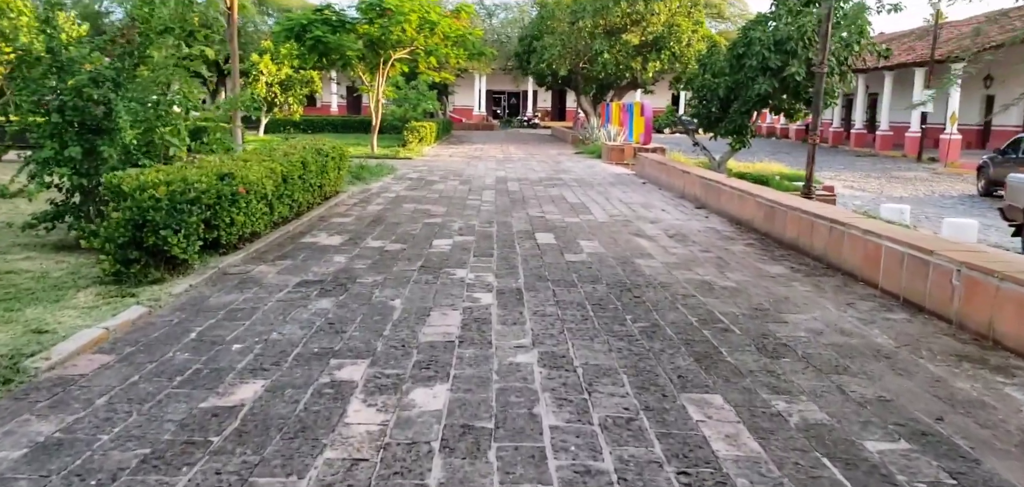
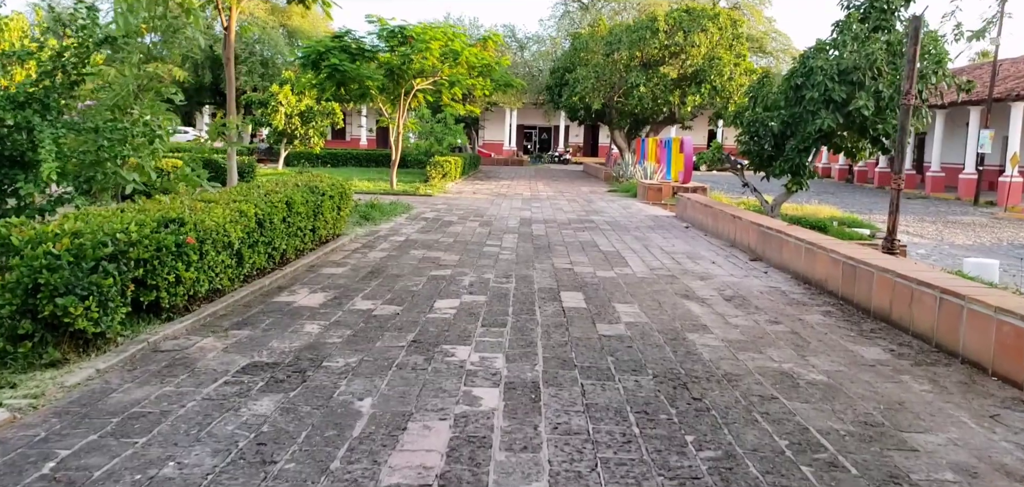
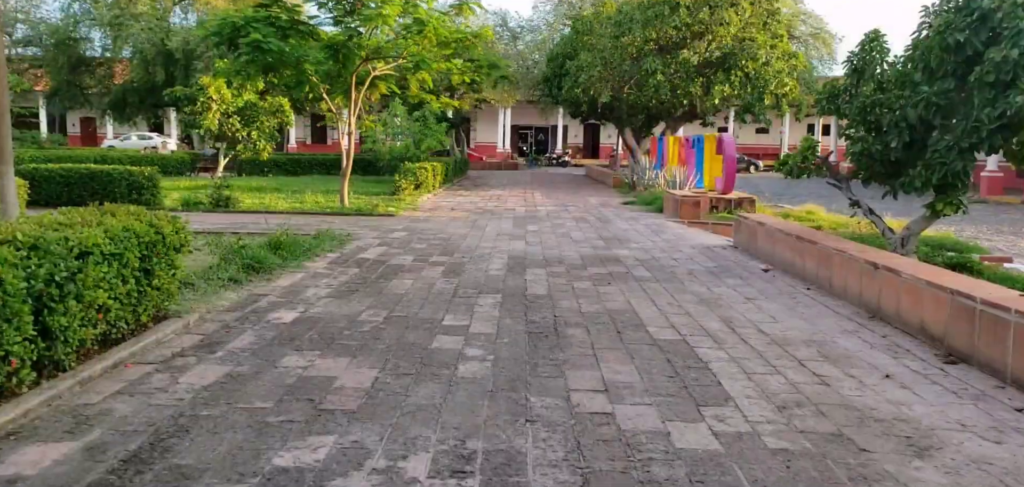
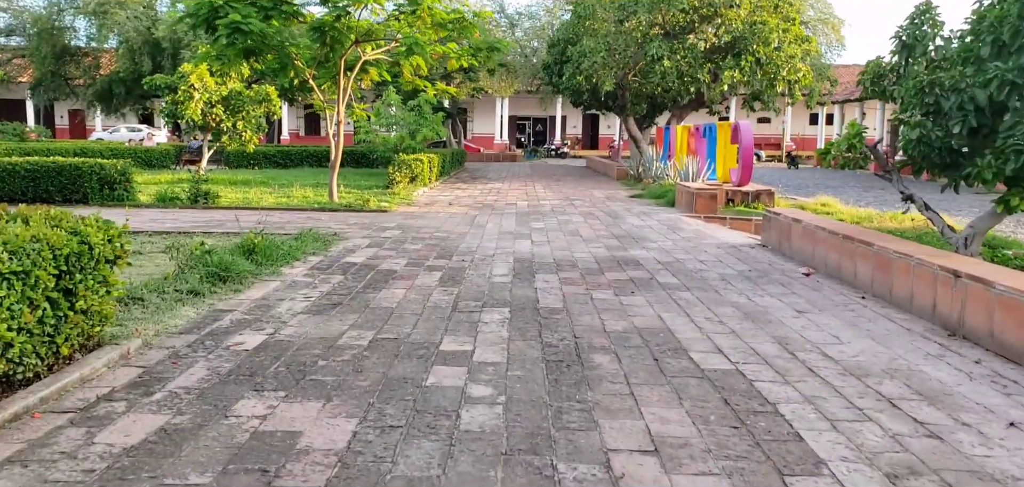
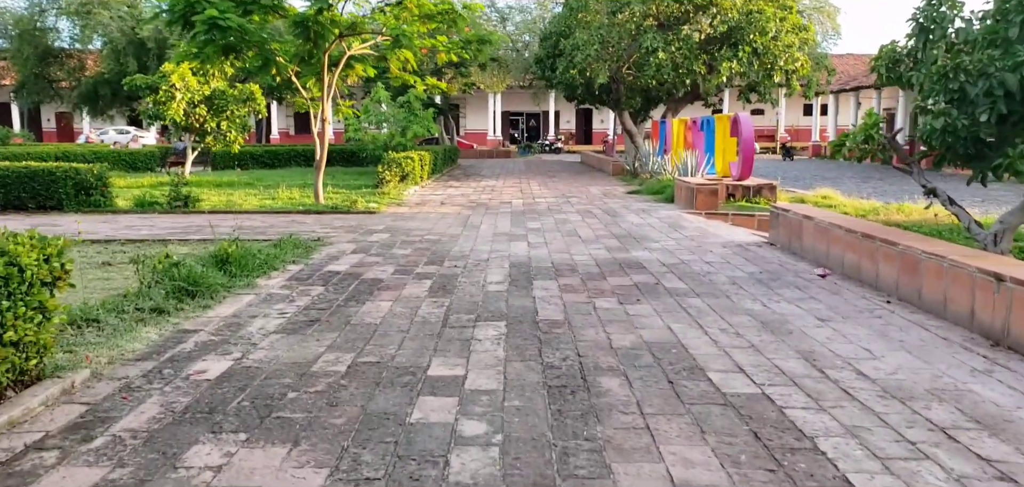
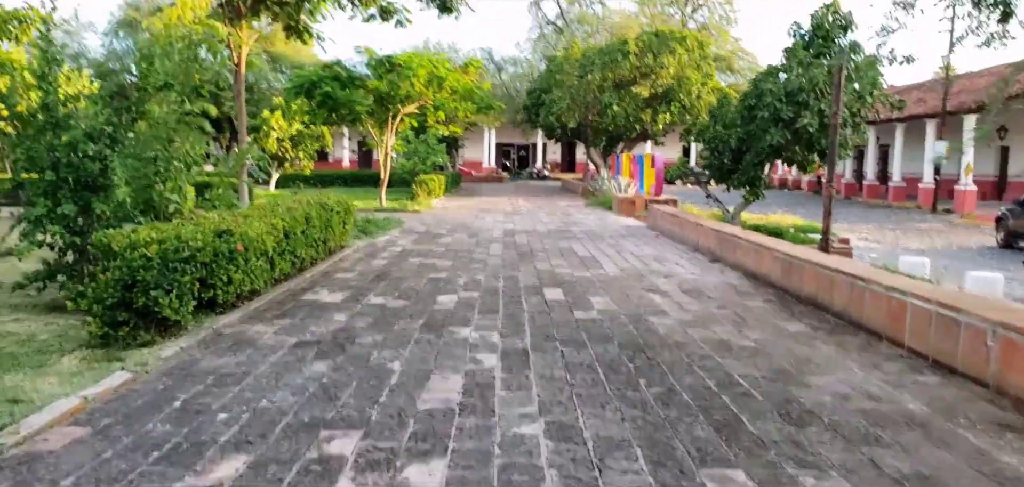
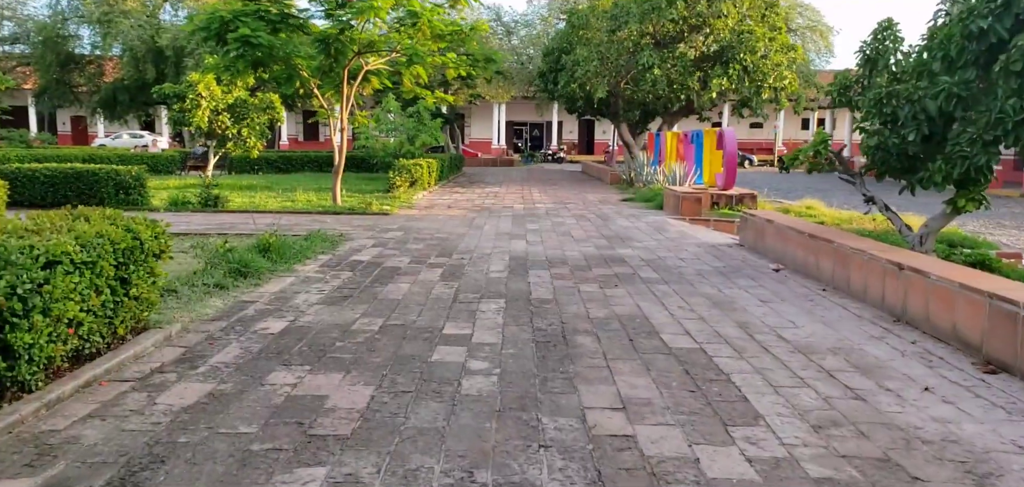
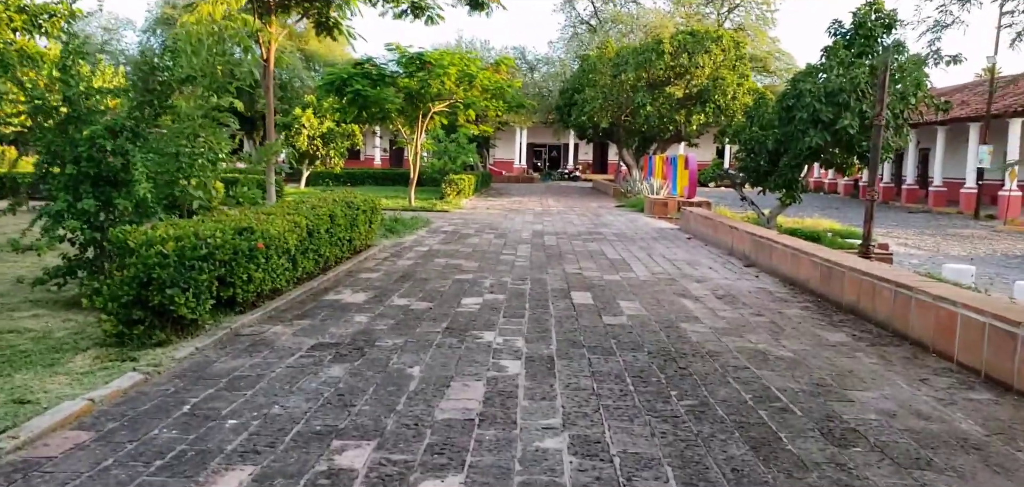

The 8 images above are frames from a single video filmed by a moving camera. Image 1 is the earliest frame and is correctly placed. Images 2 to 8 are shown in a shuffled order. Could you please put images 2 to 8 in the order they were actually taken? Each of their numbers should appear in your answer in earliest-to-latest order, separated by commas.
6, 8, 2, 3, 7, 4, 5
